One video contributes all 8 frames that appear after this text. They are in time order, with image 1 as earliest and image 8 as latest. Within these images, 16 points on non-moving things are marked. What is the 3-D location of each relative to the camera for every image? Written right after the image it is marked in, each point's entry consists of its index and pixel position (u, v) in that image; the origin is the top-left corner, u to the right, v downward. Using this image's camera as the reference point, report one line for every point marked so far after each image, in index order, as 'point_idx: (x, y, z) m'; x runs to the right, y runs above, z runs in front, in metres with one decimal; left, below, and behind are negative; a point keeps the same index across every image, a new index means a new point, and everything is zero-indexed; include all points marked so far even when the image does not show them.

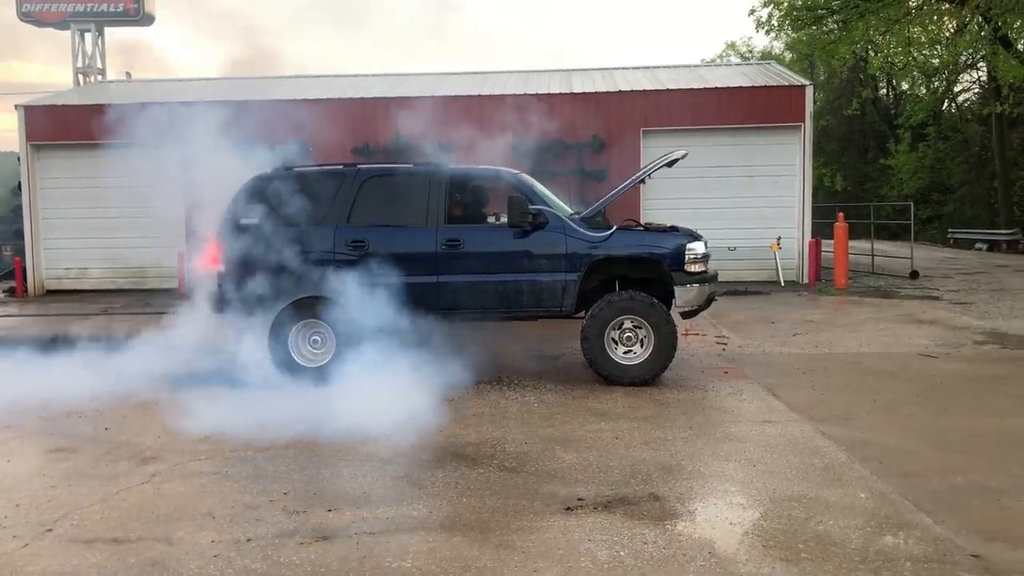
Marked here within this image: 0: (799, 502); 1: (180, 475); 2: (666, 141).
0: (+1.0, -0.8, +3.6) m
1: (-1.3, -0.8, +4.0) m
2: (+2.0, +1.9, +12.3) m
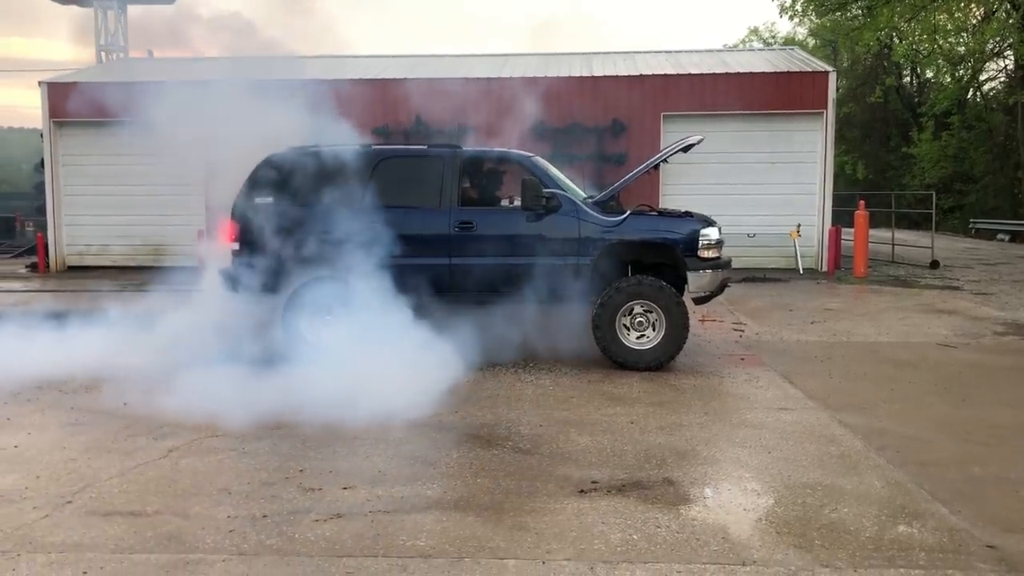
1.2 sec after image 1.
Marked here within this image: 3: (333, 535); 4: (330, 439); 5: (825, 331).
0: (+1.1, -0.7, +3.6) m
1: (-1.3, -0.7, +4.0) m
2: (+2.2, +2.0, +12.2) m
3: (-0.6, -0.8, +3.1) m
4: (-0.8, -0.7, +4.2) m
5: (+2.4, -0.3, +7.5) m
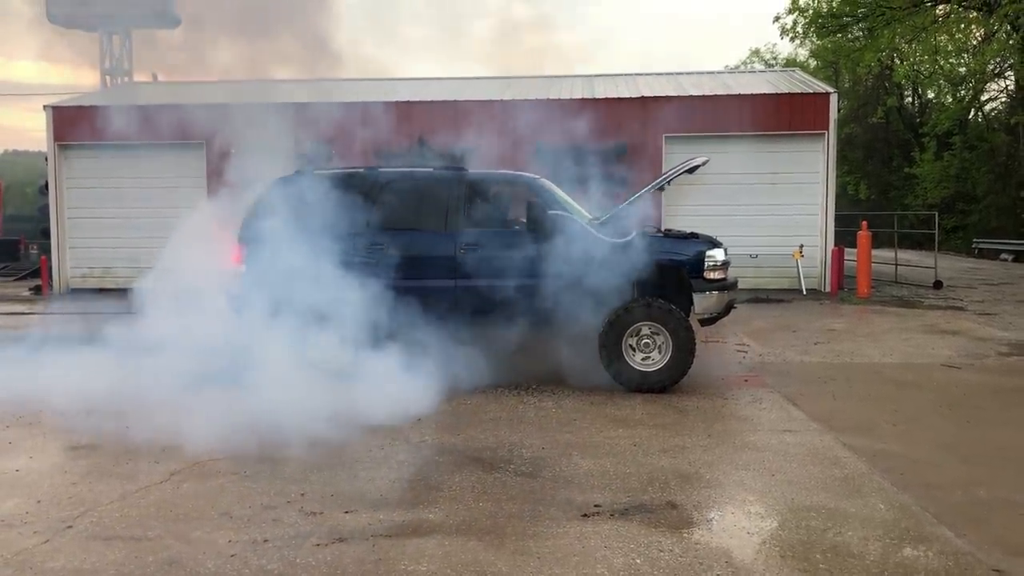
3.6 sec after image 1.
0: (+1.1, -0.8, +3.6) m
1: (-1.3, -0.8, +4.0) m
2: (+2.2, +1.8, +12.3) m
3: (-0.6, -0.8, +3.1) m
4: (-0.8, -0.8, +4.2) m
5: (+2.4, -0.5, +7.5) m
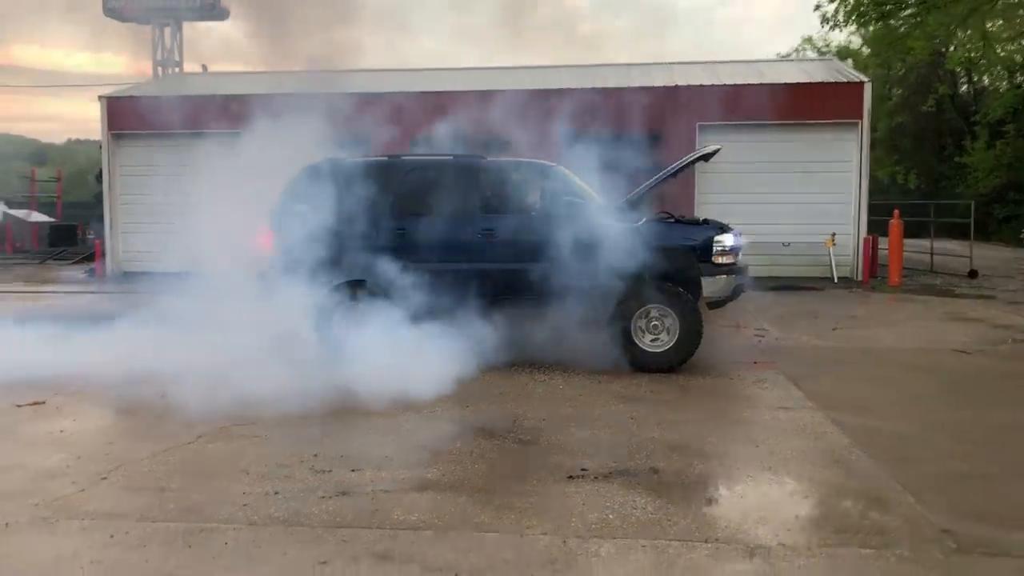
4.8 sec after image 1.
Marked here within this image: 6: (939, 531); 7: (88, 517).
0: (+1.1, -0.7, +3.8) m
1: (-1.3, -0.7, +4.4) m
2: (+2.7, +1.9, +12.4) m
3: (-0.6, -0.8, +3.4) m
4: (-0.8, -0.7, +4.5) m
5: (+2.6, -0.4, +7.7) m
6: (+1.4, -0.8, +3.2) m
7: (-1.4, -0.8, +3.3) m
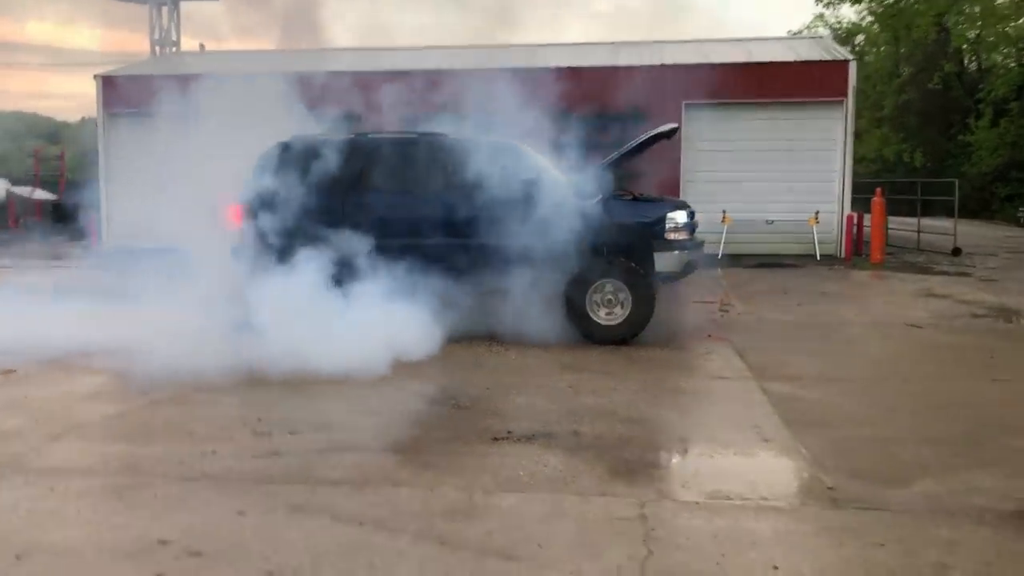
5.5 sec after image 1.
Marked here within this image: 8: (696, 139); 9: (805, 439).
0: (+0.8, -0.6, +4.0) m
1: (-1.6, -0.5, +4.6) m
2: (+2.5, +2.2, +12.5) m
3: (-0.9, -0.7, +3.6) m
4: (-1.0, -0.5, +4.8) m
5: (+2.4, -0.2, +7.9) m
6: (+1.1, -0.7, +3.4) m
7: (-1.7, -0.7, +3.5) m
8: (+2.3, +1.9, +12.6) m
9: (+1.2, -0.6, +4.1) m
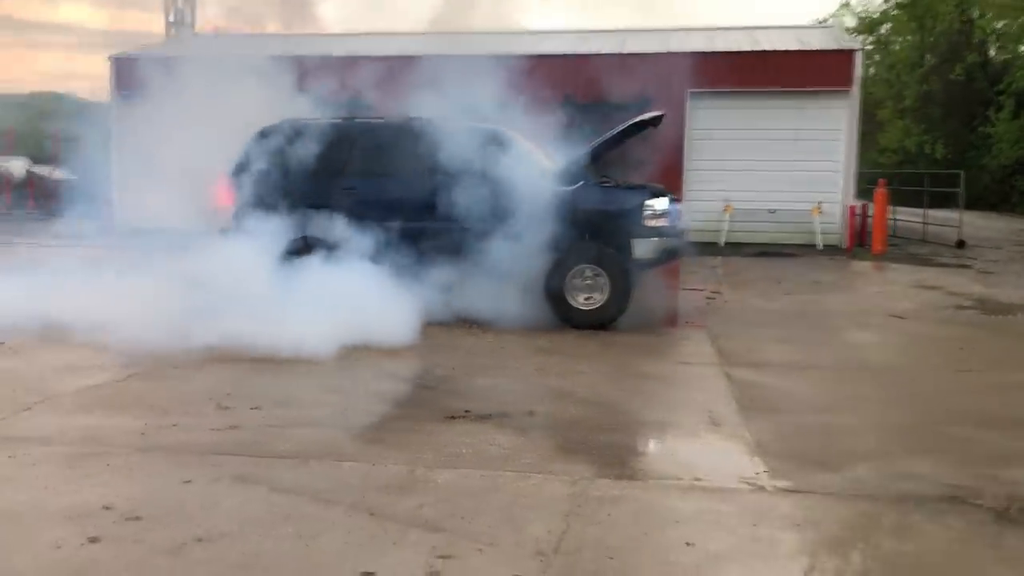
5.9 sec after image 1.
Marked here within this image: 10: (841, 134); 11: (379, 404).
0: (+0.6, -0.6, +4.1) m
1: (-1.7, -0.4, +4.8) m
2: (+2.6, +2.4, +12.5) m
3: (-1.1, -0.6, +3.7) m
4: (-1.2, -0.4, +4.9) m
5: (+2.3, -0.1, +7.9) m
6: (+0.9, -0.7, +3.5) m
7: (-1.9, -0.6, +3.7) m
8: (+2.4, +2.1, +12.6) m
9: (+1.0, -0.6, +4.1) m
10: (+4.1, +1.9, +12.3) m
11: (-0.6, -0.5, +4.3) m
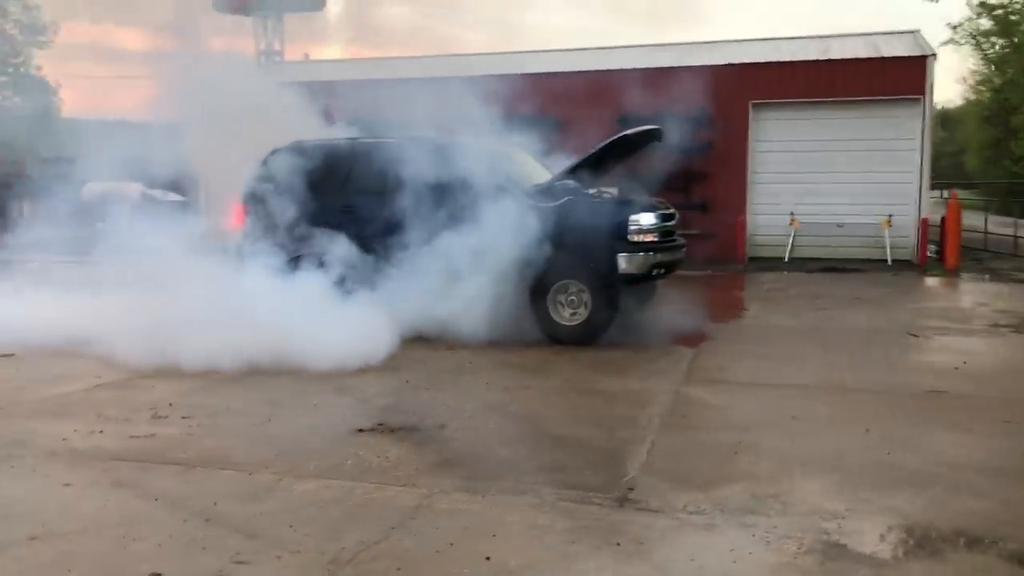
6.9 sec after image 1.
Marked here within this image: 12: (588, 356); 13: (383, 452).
0: (+0.2, -0.6, +4.1) m
1: (-2.0, -0.5, +5.1) m
2: (+3.3, +2.2, +12.2) m
3: (-1.5, -0.6, +3.9) m
4: (-1.5, -0.5, +5.1) m
5: (+2.4, -0.2, +7.6) m
6: (+0.4, -0.7, +3.4) m
7: (-2.3, -0.6, +4.0) m
8: (+3.1, +1.8, +12.3) m
9: (+0.6, -0.6, +4.0) m
10: (+4.8, +1.7, +11.7) m
11: (-0.9, -0.6, +4.5) m
12: (+0.5, -0.4, +5.9) m
13: (-0.5, -0.7, +3.9) m
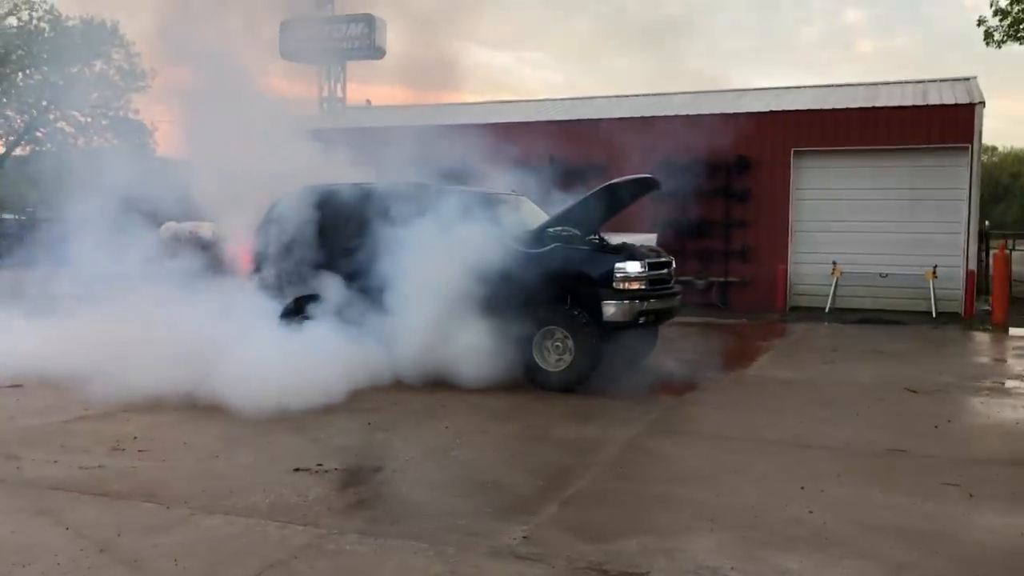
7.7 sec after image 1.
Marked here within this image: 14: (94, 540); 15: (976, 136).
0: (-0.1, -0.8, +4.1) m
1: (-2.2, -0.7, +5.3) m
2: (+3.8, +1.6, +12.0) m
3: (-1.8, -0.8, +4.1) m
4: (-1.7, -0.7, +5.3) m
5: (+2.4, -0.6, +7.5) m
6: (+0.1, -0.9, +3.4) m
7: (-2.6, -0.8, +4.3) m
8: (+3.6, +1.2, +12.1) m
9: (+0.3, -0.8, +4.0) m
10: (+5.2, +1.1, +11.4) m
11: (-1.2, -0.8, +4.6) m
12: (+0.3, -0.7, +5.9) m
13: (-0.8, -0.8, +3.9) m
14: (-1.4, -0.9, +3.3) m
15: (+5.3, +1.7, +11.2) m
